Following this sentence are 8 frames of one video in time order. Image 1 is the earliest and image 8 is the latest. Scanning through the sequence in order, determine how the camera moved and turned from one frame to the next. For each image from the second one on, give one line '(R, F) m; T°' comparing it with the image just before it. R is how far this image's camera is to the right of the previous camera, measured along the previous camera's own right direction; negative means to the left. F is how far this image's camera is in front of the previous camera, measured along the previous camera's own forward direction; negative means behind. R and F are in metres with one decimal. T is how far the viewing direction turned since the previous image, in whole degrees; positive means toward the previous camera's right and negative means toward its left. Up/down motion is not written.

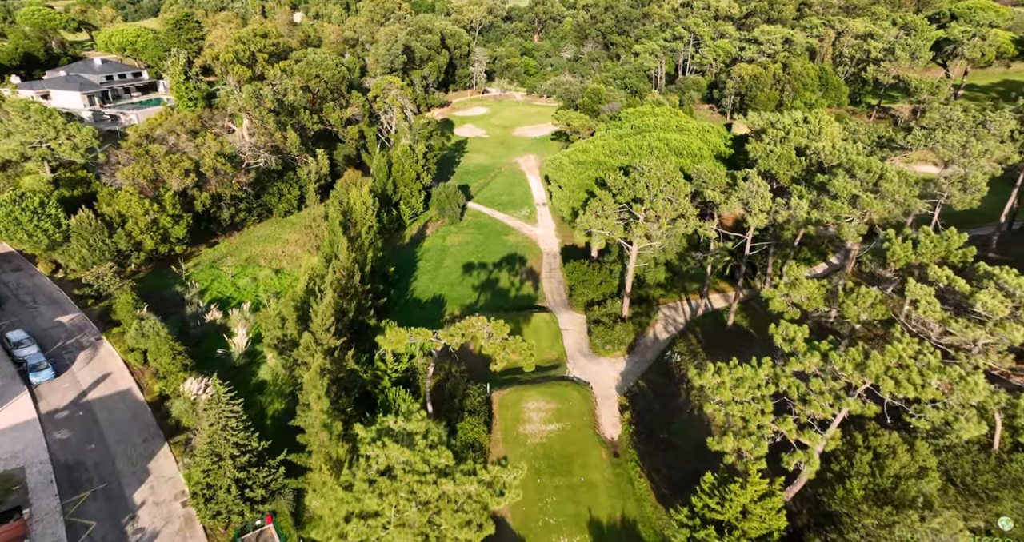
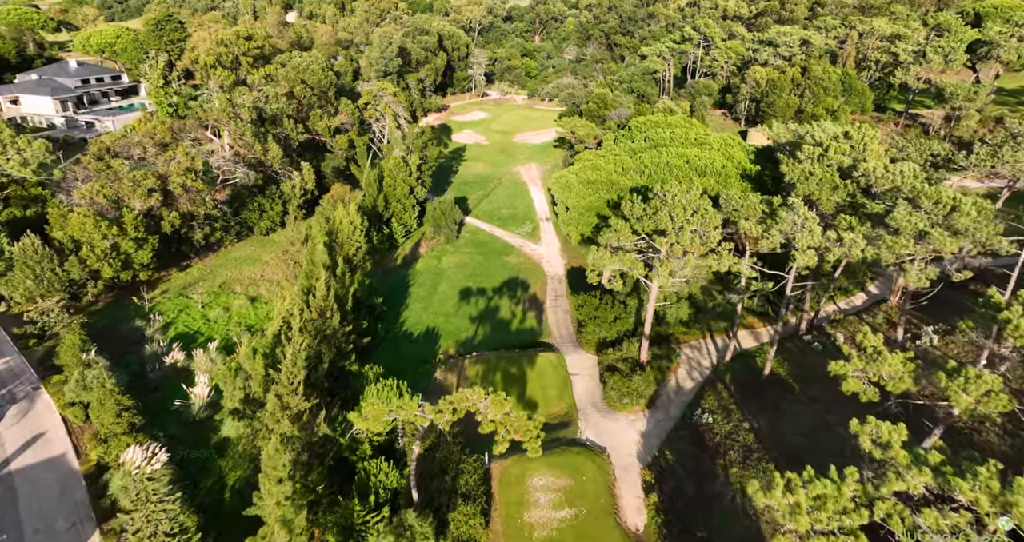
(-0.1, +6.2) m; 0°
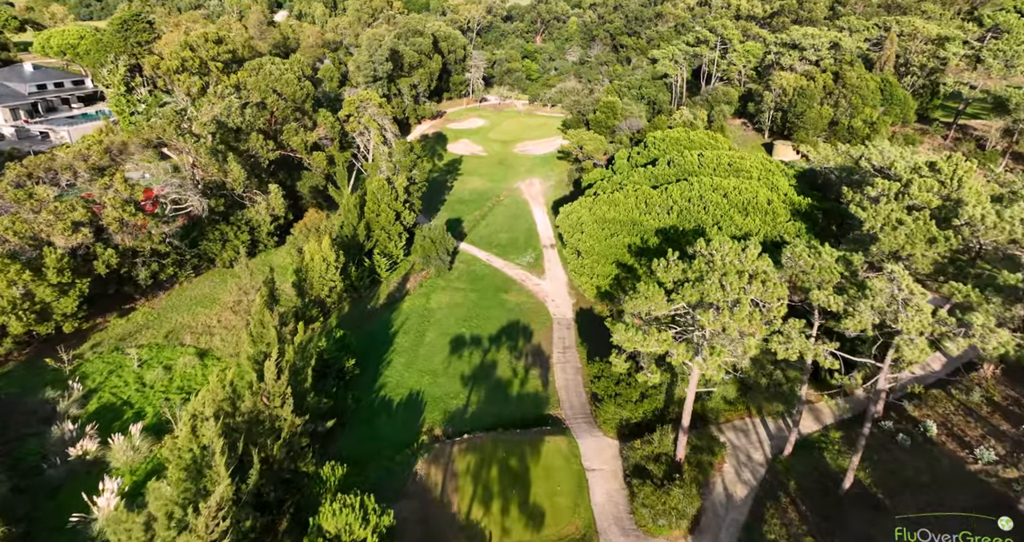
(0.0, +9.3) m; 0°
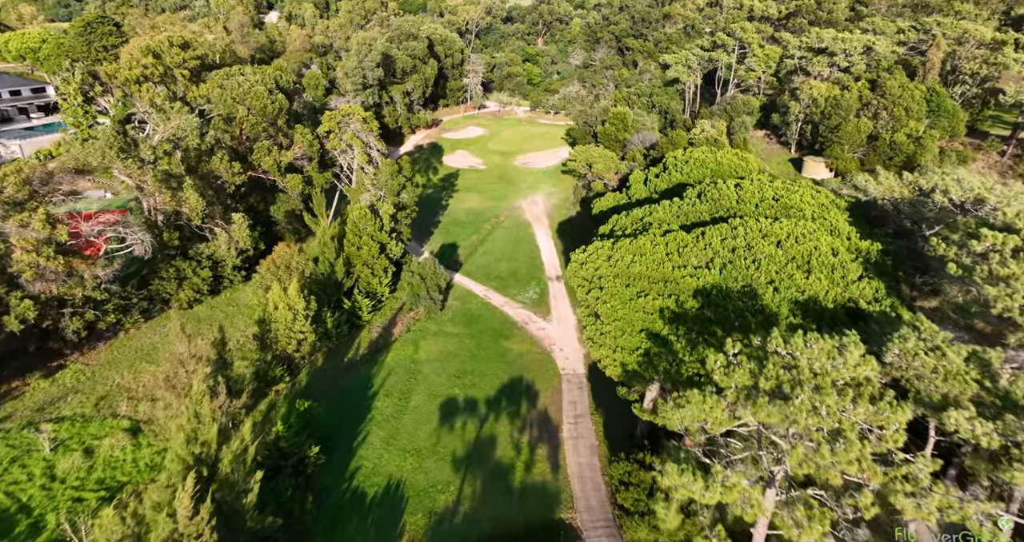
(-0.1, +8.5) m; 0°
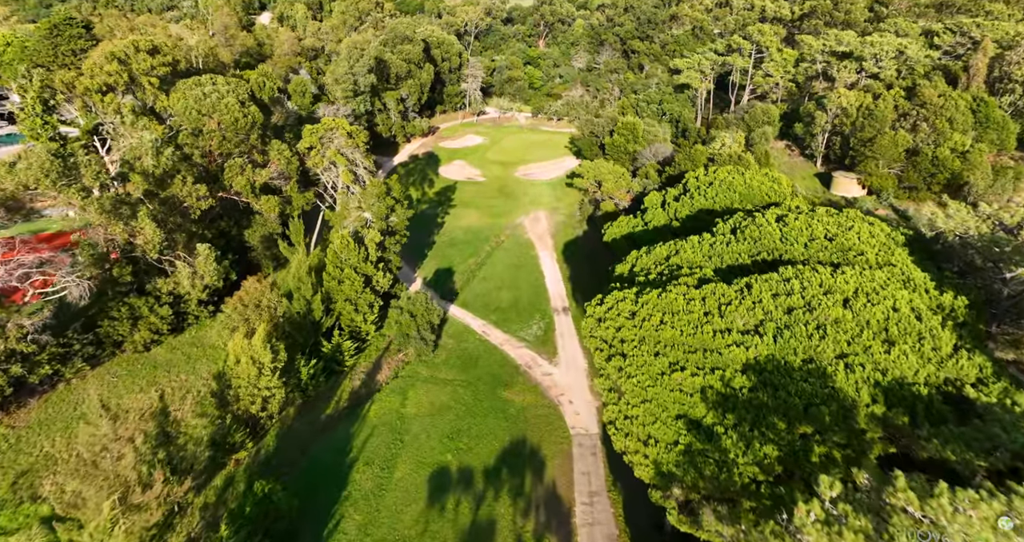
(-0.1, +6.7) m; 0°
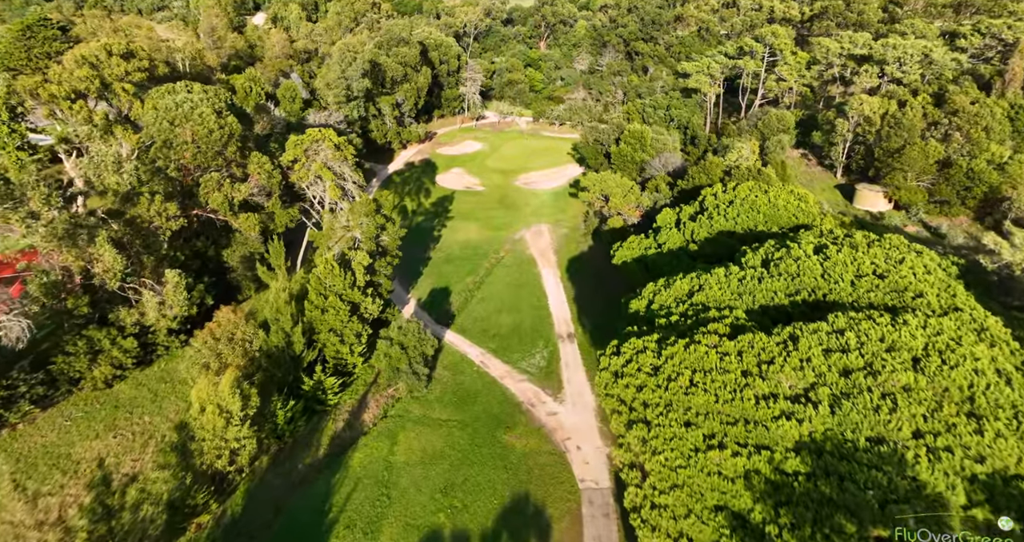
(-0.1, +4.6) m; 0°
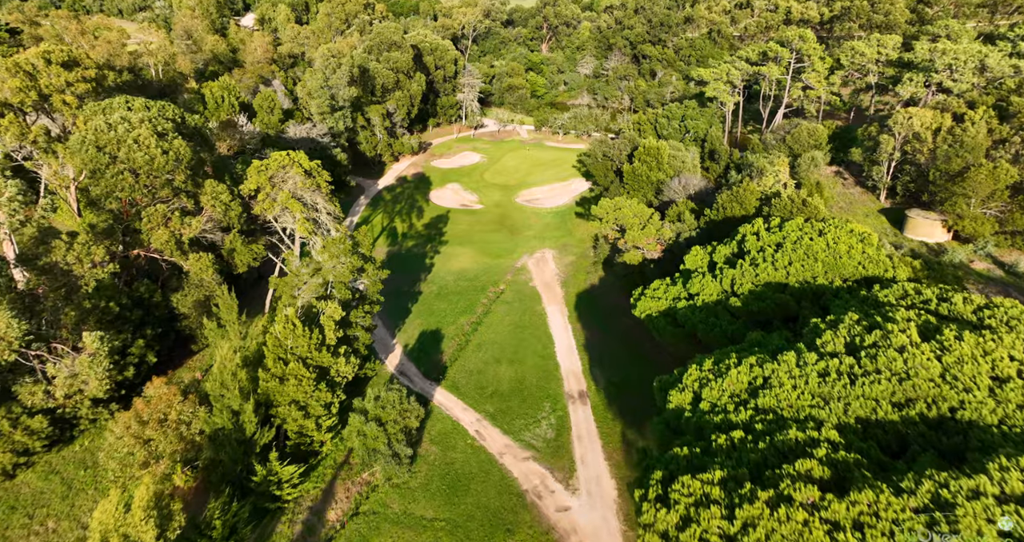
(-0.1, +8.4) m; 0°
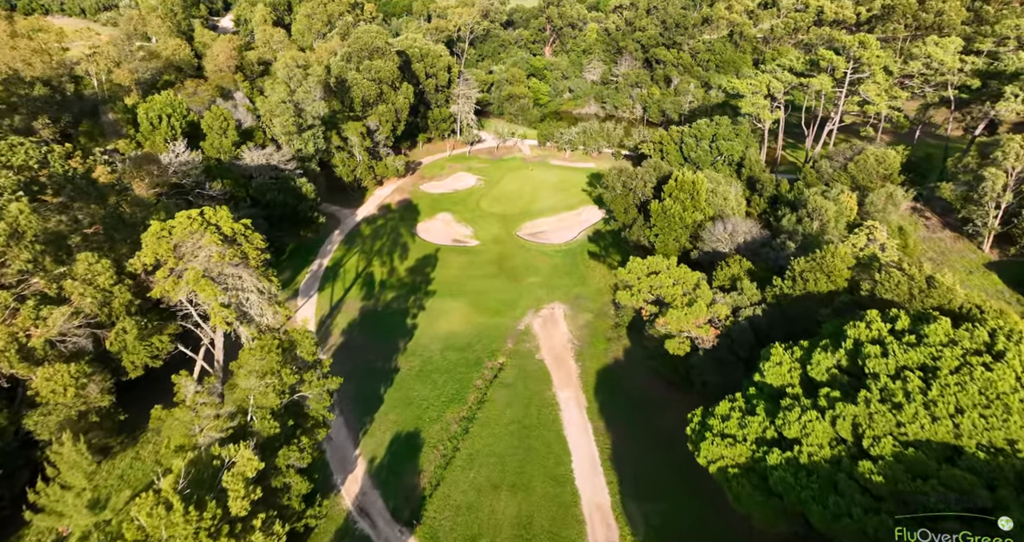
(-0.1, +13.8) m; 0°
